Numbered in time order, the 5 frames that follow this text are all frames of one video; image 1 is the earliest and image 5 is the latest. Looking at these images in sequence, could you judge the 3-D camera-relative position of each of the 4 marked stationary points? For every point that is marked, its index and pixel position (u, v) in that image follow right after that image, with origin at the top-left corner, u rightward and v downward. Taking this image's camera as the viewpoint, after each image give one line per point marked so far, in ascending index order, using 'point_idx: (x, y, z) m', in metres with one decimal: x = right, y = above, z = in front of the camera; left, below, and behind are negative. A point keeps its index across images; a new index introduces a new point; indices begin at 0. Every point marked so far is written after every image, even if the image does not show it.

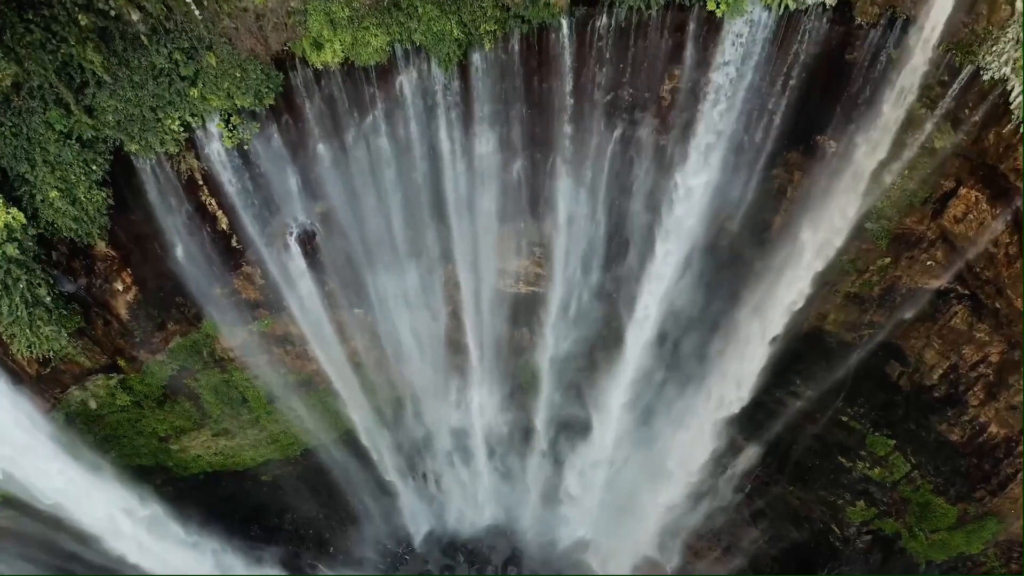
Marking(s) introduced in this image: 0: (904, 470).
0: (+6.8, -3.2, +11.3) m
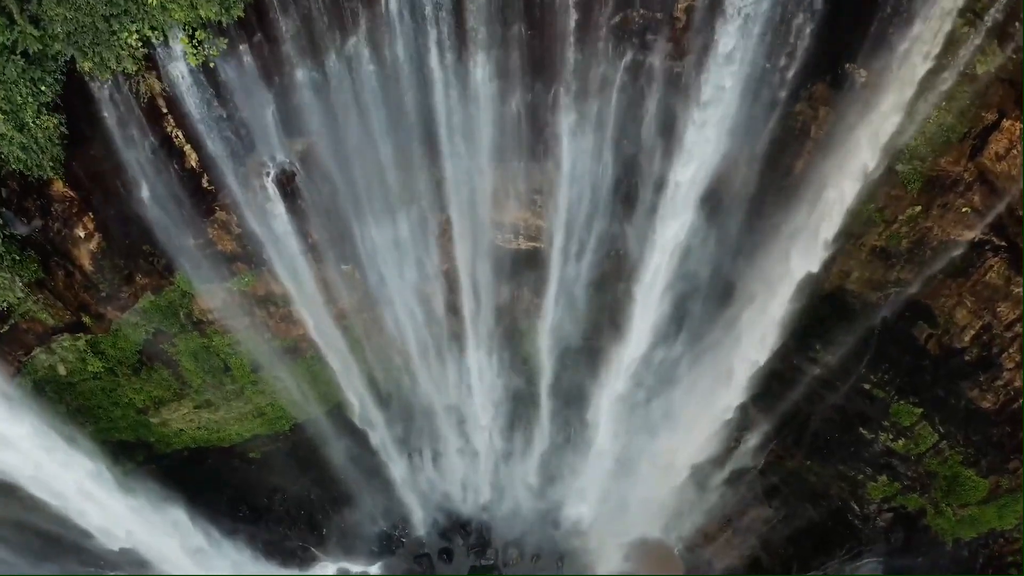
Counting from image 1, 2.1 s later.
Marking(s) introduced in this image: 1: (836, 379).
0: (+6.8, -2.5, +10.6) m
1: (+5.4, -1.5, +10.8) m
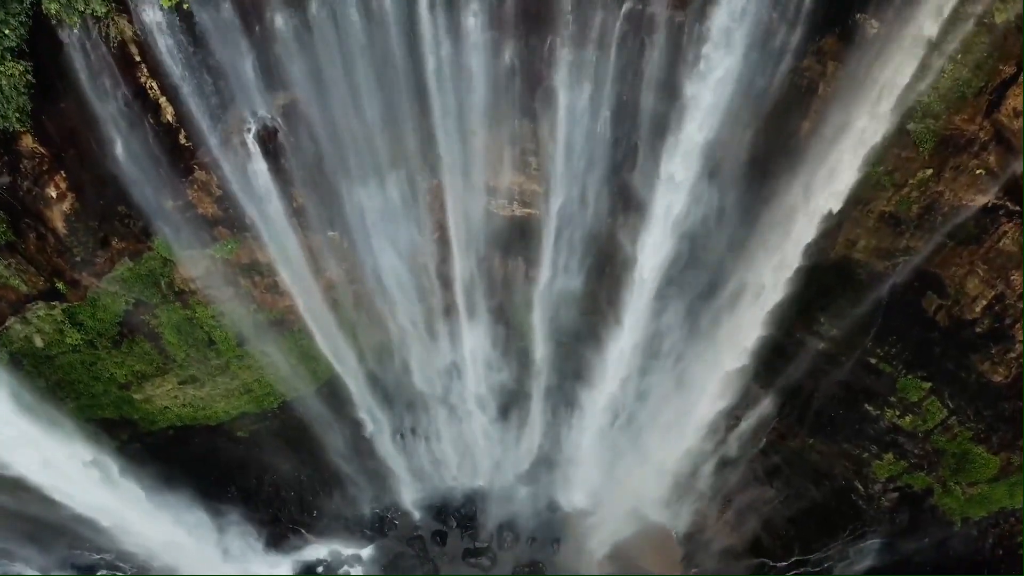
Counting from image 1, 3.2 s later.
0: (+6.7, -2.0, +10.2) m
1: (+5.3, -1.0, +10.5) m
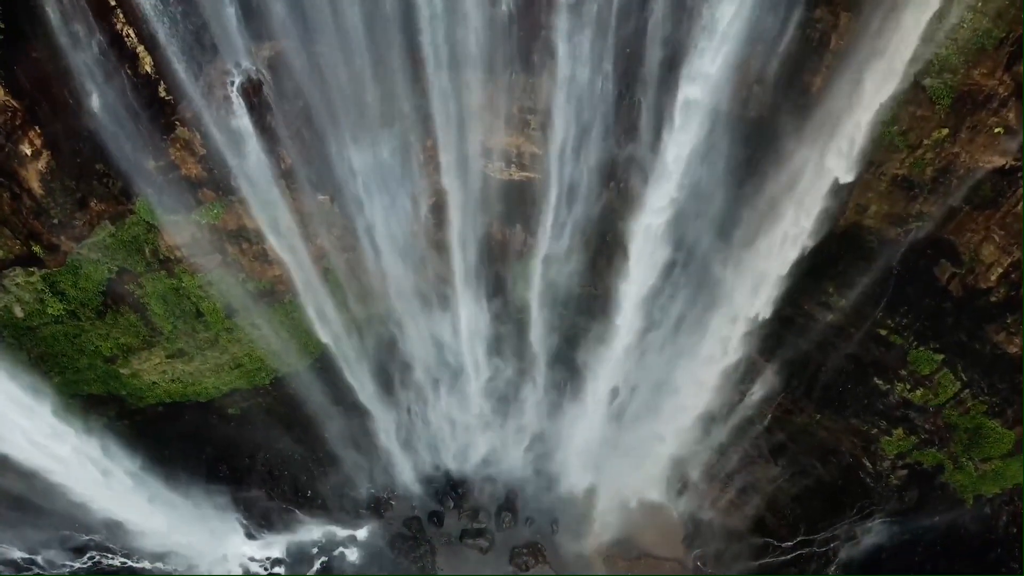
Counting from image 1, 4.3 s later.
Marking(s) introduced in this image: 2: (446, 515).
0: (+6.7, -1.6, +9.9) m
1: (+5.3, -0.6, +10.1) m
2: (-1.2, -4.3, +12.4) m
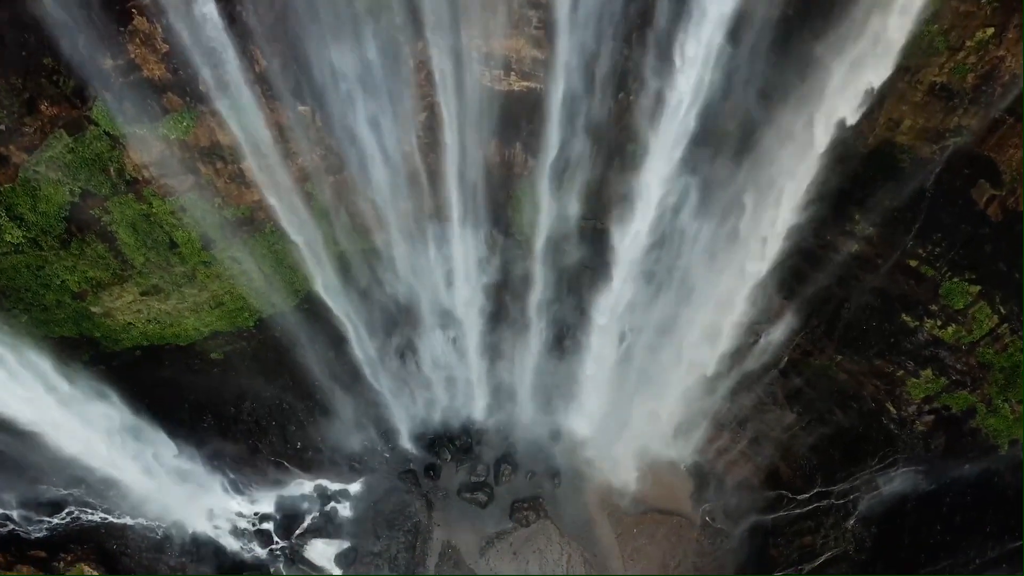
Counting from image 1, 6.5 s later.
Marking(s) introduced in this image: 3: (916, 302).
0: (+6.7, -0.5, +9.2) m
1: (+5.3, +0.5, +9.4) m
2: (-1.2, -3.2, +11.8) m
3: (+5.9, -0.2, +9.4) m
